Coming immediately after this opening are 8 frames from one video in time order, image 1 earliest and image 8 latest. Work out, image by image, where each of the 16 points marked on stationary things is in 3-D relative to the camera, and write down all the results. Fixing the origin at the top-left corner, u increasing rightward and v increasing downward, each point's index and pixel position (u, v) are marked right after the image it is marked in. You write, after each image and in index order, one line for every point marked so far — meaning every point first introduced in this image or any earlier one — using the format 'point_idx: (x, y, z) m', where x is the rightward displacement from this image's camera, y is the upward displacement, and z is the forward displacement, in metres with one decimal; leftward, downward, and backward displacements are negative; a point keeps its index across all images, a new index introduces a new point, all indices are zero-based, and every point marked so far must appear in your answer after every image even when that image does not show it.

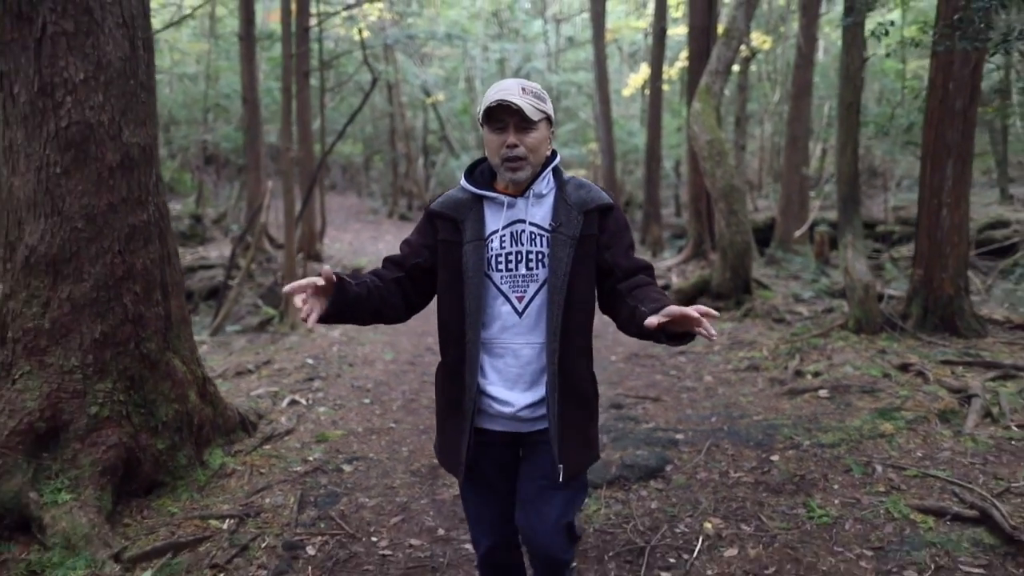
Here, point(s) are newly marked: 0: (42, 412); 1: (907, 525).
0: (-2.4, -0.6, +3.6) m
1: (+2.0, -1.2, +3.6) m
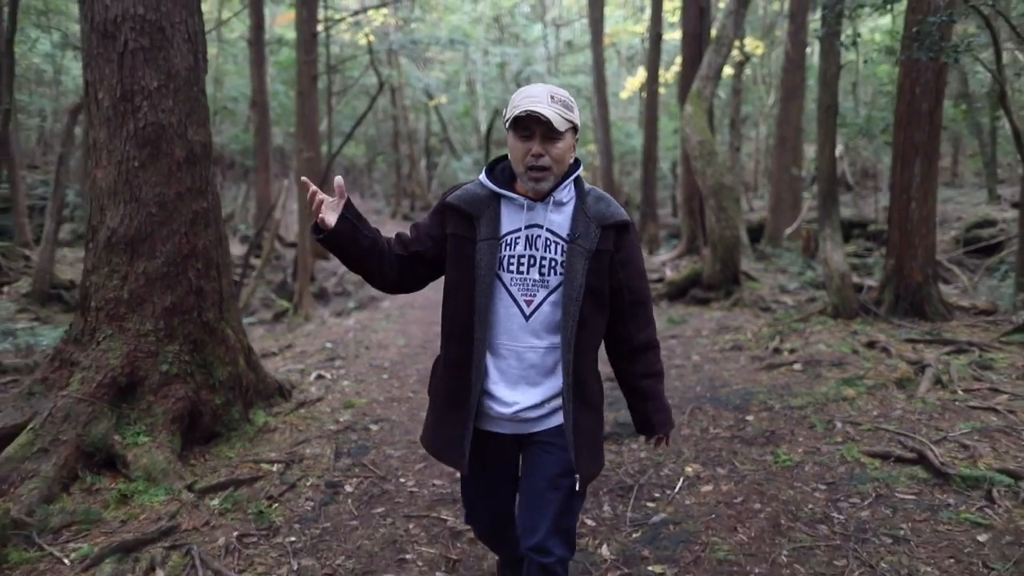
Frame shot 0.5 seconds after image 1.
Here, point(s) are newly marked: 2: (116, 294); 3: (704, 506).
0: (-2.3, -0.5, +4.2) m
1: (+2.1, -1.0, +4.3) m
2: (-2.4, 0.0, +4.3) m
3: (+1.1, -1.2, +4.0) m
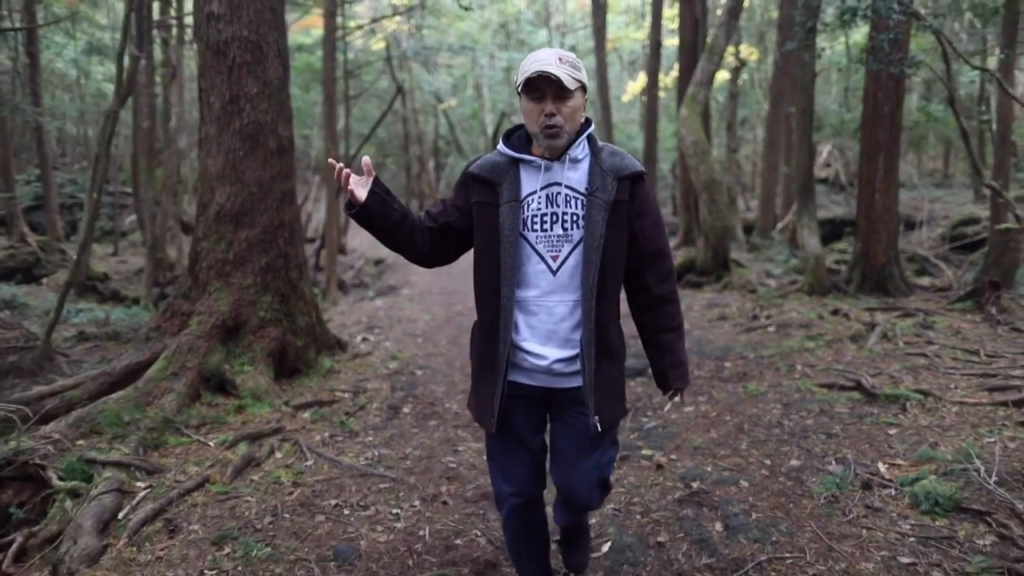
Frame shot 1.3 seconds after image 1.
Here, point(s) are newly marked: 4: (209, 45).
0: (-2.1, -0.2, +5.4) m
1: (+2.3, -0.8, +5.4) m
2: (-2.2, +0.3, +5.4) m
3: (+1.3, -0.9, +5.1) m
4: (-2.3, +1.8, +5.4) m
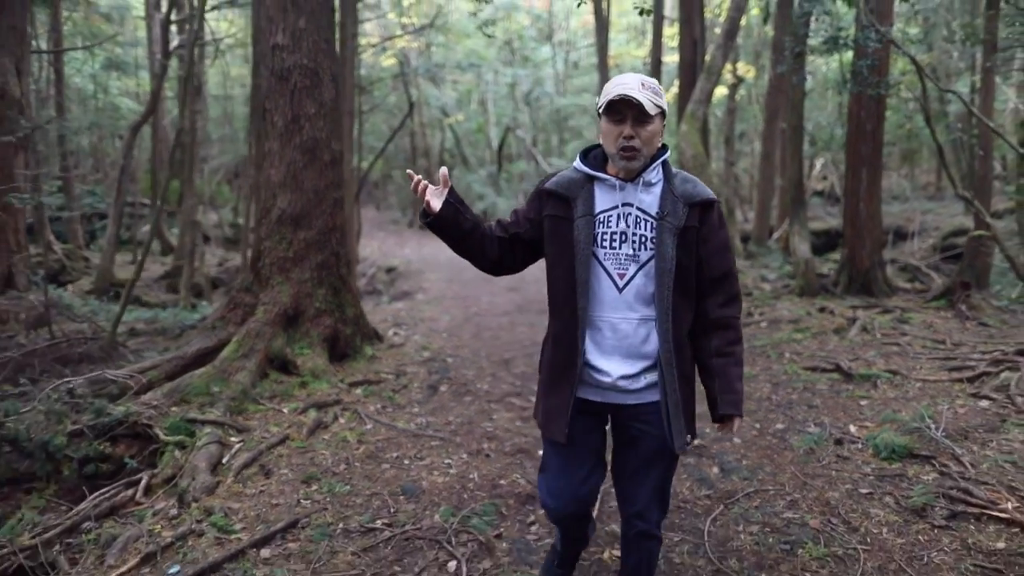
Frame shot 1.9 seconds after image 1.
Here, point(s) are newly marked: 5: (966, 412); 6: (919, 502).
0: (-1.9, -0.1, +6.1) m
1: (+2.5, -0.7, +6.2) m
2: (-2.0, +0.3, +6.2) m
3: (+1.5, -0.9, +5.9) m
4: (-2.1, +1.9, +6.2) m
5: (+3.1, -0.8, +4.8) m
6: (+2.1, -1.1, +3.7) m
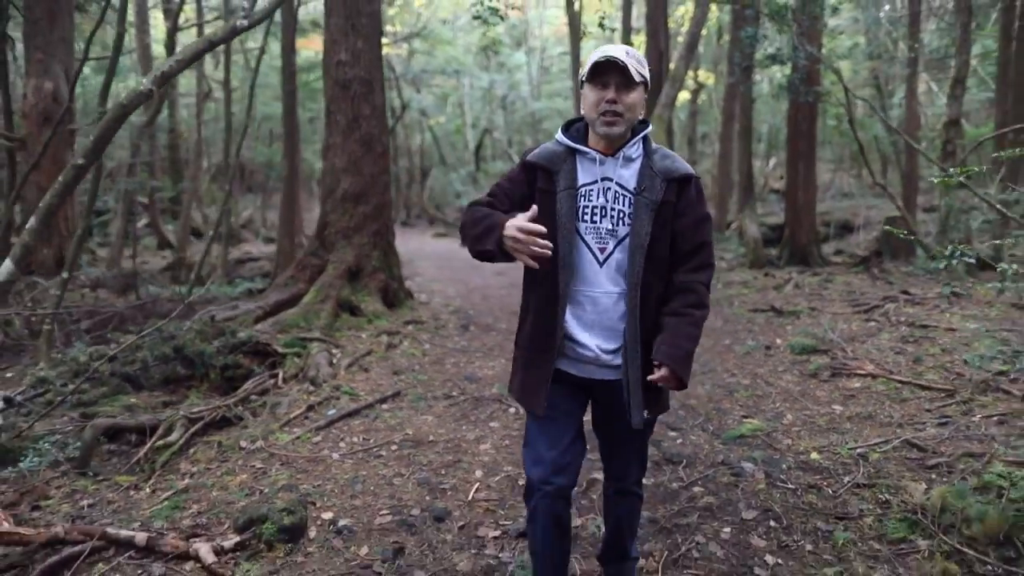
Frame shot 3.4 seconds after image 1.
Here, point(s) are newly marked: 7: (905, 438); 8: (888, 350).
0: (-1.8, +0.3, +7.9) m
1: (+2.6, -0.3, +8.1) m
2: (-1.8, +0.7, +8.0) m
3: (+1.6, -0.5, +7.8) m
4: (-1.9, +2.3, +7.9) m
5: (+3.3, -0.4, +6.7) m
6: (+2.4, -0.6, +5.6) m
7: (+2.3, -0.9, +4.1) m
8: (+3.1, -0.5, +5.9) m
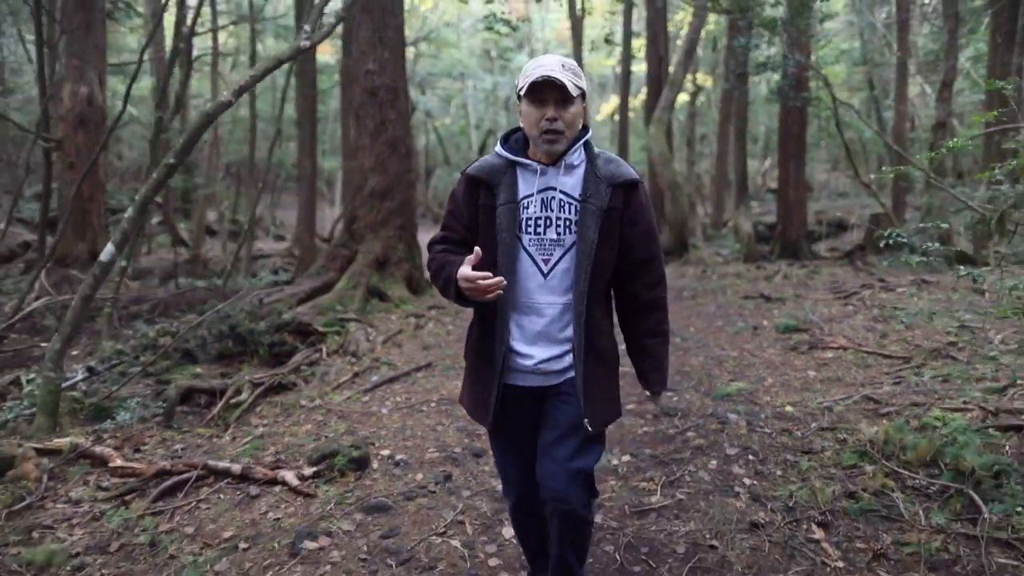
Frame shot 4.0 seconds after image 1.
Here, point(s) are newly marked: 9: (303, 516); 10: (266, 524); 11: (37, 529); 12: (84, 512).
0: (-1.6, +0.4, +8.7) m
1: (+2.8, -0.1, +8.9) m
2: (-1.7, +0.9, +8.7) m
3: (+1.8, -0.3, +8.6) m
4: (-1.8, +2.5, +8.7) m
5: (+3.4, -0.2, +7.5) m
6: (+2.5, -0.5, +6.4) m
7: (+2.4, -0.7, +4.9) m
8: (+3.2, -0.4, +6.6) m
9: (-1.1, -1.2, +3.8) m
10: (-1.3, -1.2, +3.7) m
11: (-2.6, -1.3, +3.9) m
12: (-2.4, -1.3, +4.1) m
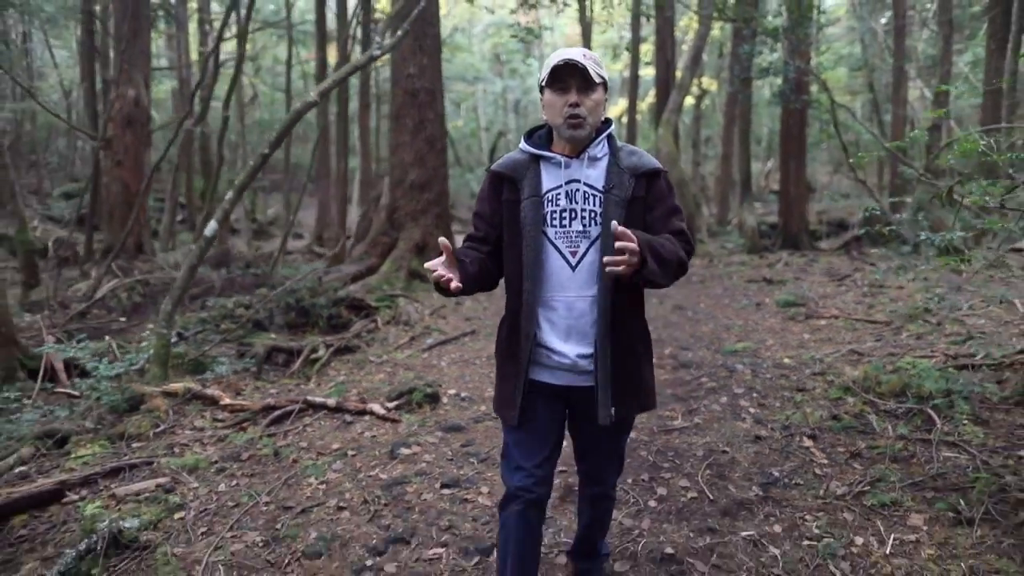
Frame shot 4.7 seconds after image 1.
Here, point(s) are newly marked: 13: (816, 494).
0: (-1.3, +0.7, +9.6) m
1: (+3.1, +0.1, +9.8) m
2: (-1.3, +1.1, +9.7) m
3: (+2.1, -0.1, +9.5) m
4: (-1.4, +2.7, +9.7) m
5: (+3.8, 0.0, +8.4) m
6: (+2.9, -0.3, +7.3) m
7: (+2.8, -0.5, +5.8) m
8: (+3.6, -0.1, +7.5) m
9: (-0.8, -1.0, +4.7) m
10: (-1.0, -1.0, +4.7) m
11: (-2.3, -1.1, +4.9) m
12: (-2.1, -1.0, +5.0) m
13: (+1.6, -1.1, +3.8) m
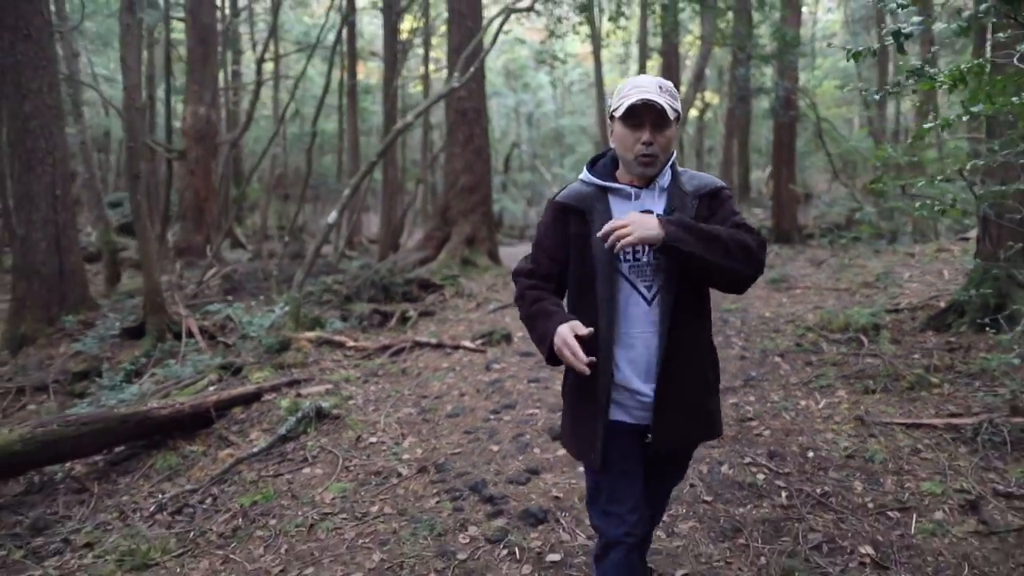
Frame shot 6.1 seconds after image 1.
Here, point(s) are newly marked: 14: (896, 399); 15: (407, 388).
0: (-0.7, +0.9, +11.5) m
1: (+3.7, +0.3, +11.7) m
2: (-0.8, +1.3, +11.6) m
3: (+2.7, +0.1, +11.4) m
4: (-0.9, +2.9, +11.6) m
5: (+4.3, +0.3, +10.3) m
6: (+3.4, 0.0, +9.2) m
7: (+3.3, -0.2, +7.7) m
8: (+4.1, +0.1, +9.4) m
9: (-0.3, -0.7, +6.6) m
10: (-0.4, -0.7, +6.6) m
11: (-1.8, -0.8, +6.8) m
12: (-1.6, -0.7, +6.9) m
13: (+2.1, -0.8, +5.7) m
14: (+2.7, -0.8, +5.0) m
15: (-0.9, -0.9, +6.0) m
